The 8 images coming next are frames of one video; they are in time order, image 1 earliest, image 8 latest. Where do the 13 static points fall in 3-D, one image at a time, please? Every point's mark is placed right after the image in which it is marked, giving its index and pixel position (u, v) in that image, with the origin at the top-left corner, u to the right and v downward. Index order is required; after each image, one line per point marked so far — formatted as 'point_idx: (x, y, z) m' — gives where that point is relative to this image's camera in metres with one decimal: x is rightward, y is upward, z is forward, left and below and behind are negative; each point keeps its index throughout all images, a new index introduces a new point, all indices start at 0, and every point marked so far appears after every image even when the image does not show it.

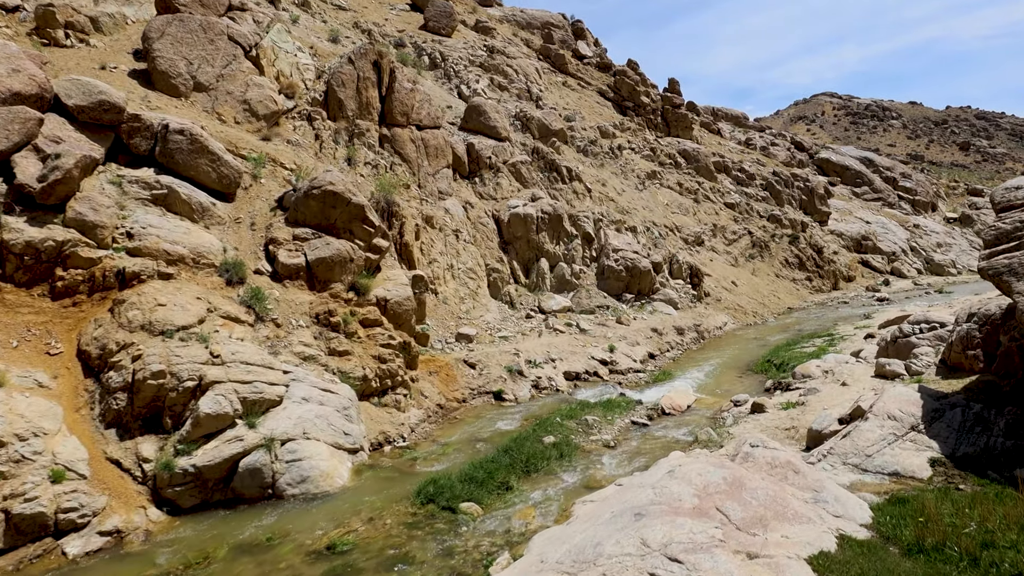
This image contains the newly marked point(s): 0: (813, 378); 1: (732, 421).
0: (+6.8, -2.0, +13.5) m
1: (+4.1, -2.5, +11.1) m
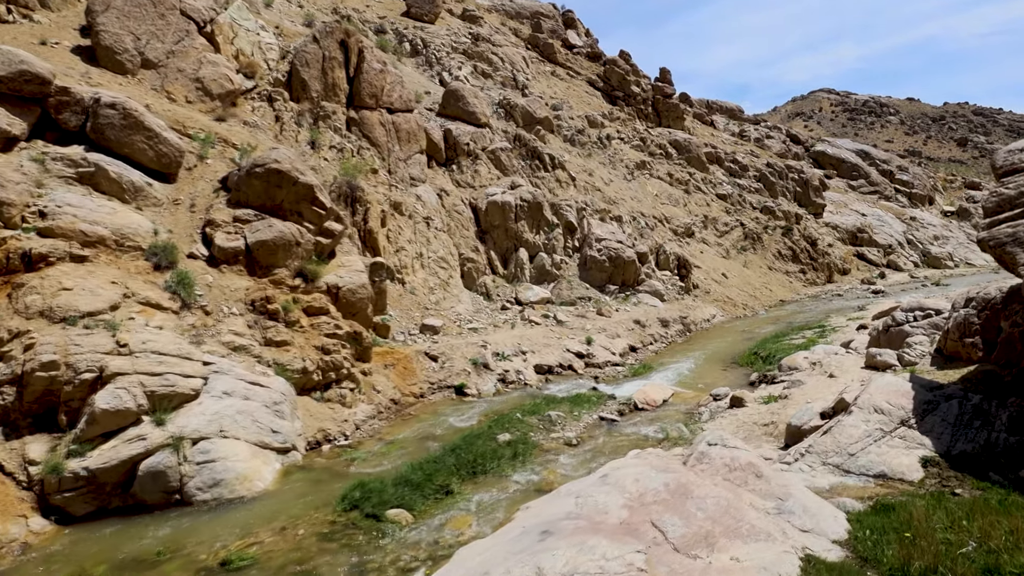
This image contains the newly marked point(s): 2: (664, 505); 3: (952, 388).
0: (+6.0, -1.7, +12.5) m
1: (+3.3, -2.2, +10.1) m
2: (+1.0, -1.5, +4.1) m
3: (+5.2, -1.2, +7.0) m
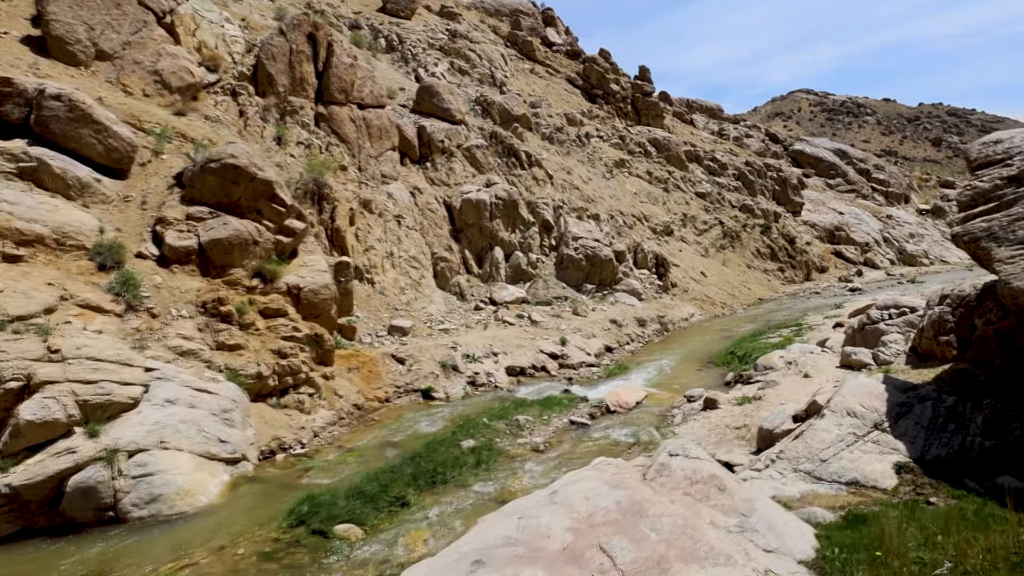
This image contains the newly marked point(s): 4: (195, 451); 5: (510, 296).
0: (+5.4, -1.7, +12.3) m
1: (+2.8, -2.2, +9.8) m
2: (+0.6, -1.5, +3.7) m
3: (+4.7, -1.2, +6.8) m
4: (-4.1, -2.1, +7.8) m
5: (-0.1, -0.2, +19.0) m
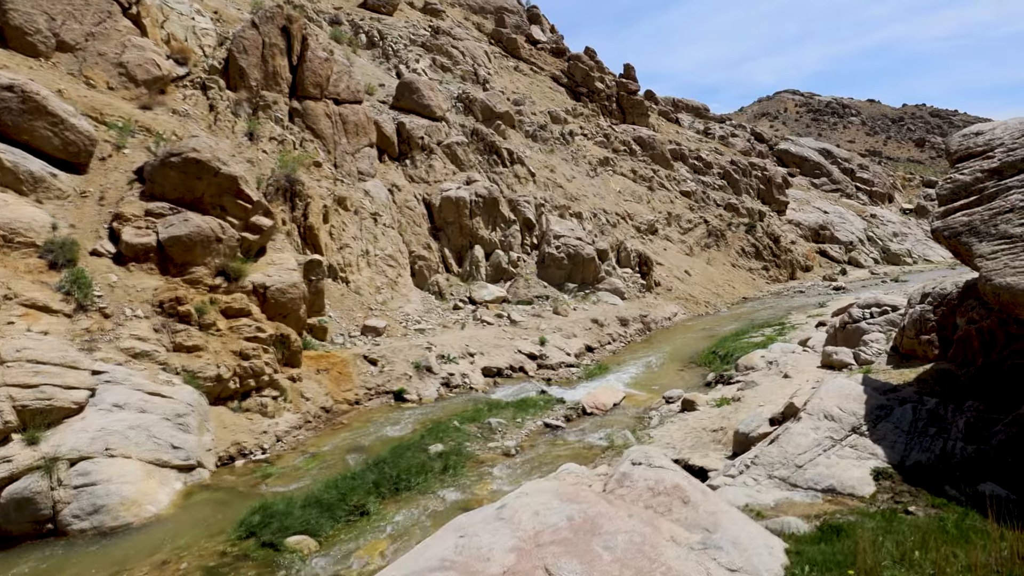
0: (+4.9, -1.7, +12.0) m
1: (+2.3, -2.1, +9.5) m
2: (+0.3, -1.4, +3.4) m
3: (+4.3, -1.1, +6.5) m
4: (-4.6, -2.1, +7.4) m
5: (-0.7, -0.2, +18.6) m
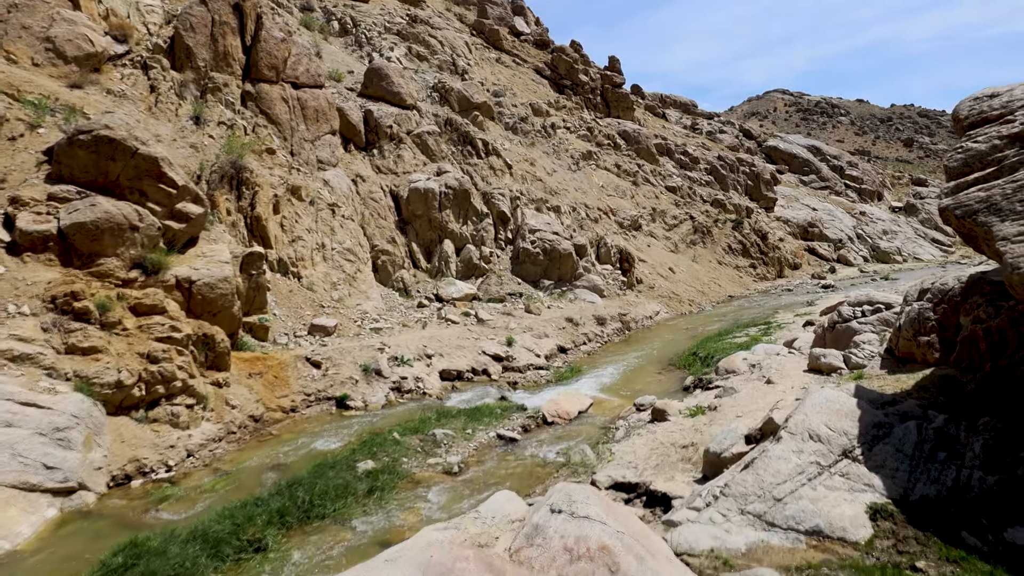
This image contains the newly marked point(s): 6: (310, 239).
0: (+4.1, -1.6, +11.0) m
1: (+1.6, -2.1, +8.4) m
2: (-0.4, -1.4, +2.3) m
3: (+3.6, -1.1, +5.4) m
4: (-5.3, -2.0, +6.2) m
5: (-1.6, -0.1, +17.5) m
6: (-5.1, +1.2, +15.2) m
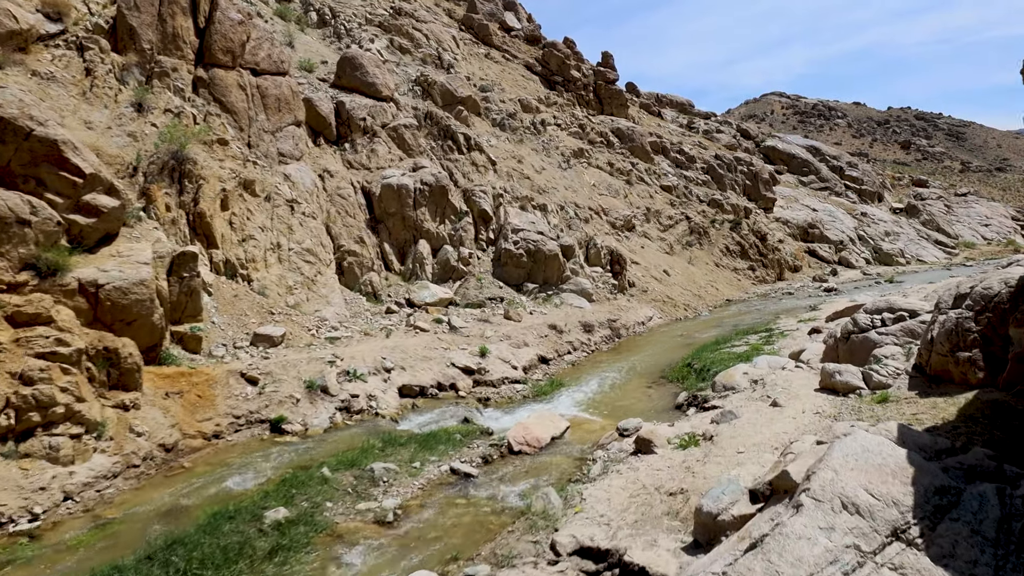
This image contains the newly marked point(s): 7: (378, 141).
0: (+3.6, -1.6, +9.5) m
1: (+1.0, -2.1, +6.9) m
2: (-0.9, -1.4, +0.8) m
3: (+3.1, -1.1, +4.0) m
4: (-5.8, -2.1, +4.7) m
5: (-2.2, -0.2, +16.0) m
6: (-5.7, +1.1, +13.7) m
7: (-4.4, +4.8, +19.4) m
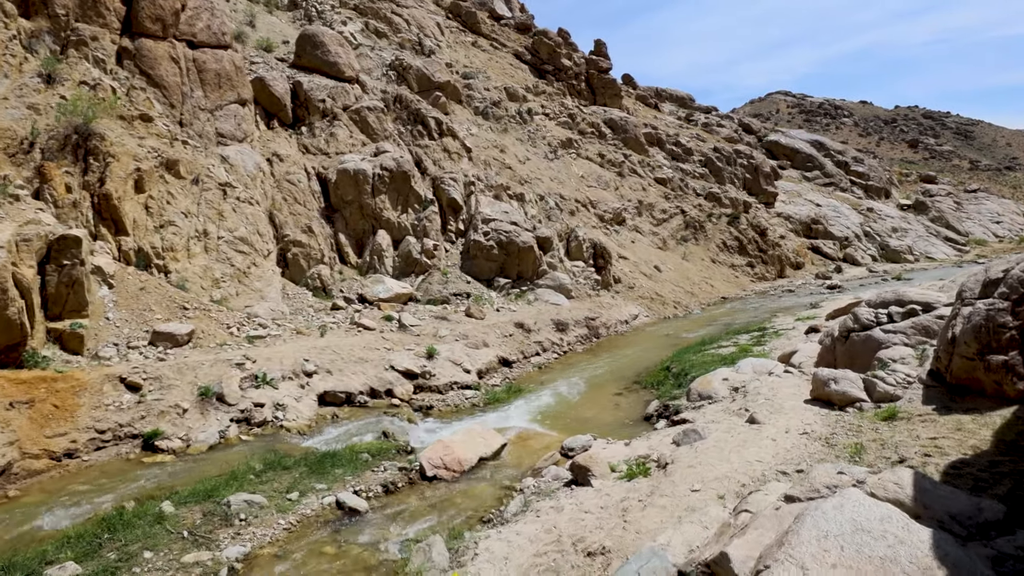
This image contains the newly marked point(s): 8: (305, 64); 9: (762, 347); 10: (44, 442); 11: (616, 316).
0: (+2.6, -1.5, +7.9) m
1: (+0.1, -2.0, +5.3) m
2: (-1.9, -1.2, -0.8) m
3: (+2.1, -0.9, +2.4) m
4: (-6.8, -1.9, +3.2) m
5: (-3.0, -0.1, +14.4) m
6: (-6.6, +1.3, +12.2) m
7: (-5.2, +4.9, +17.9) m
8: (-6.6, +7.2, +19.2) m
9: (+4.8, -1.1, +11.6) m
10: (-5.4, -1.8, +7.0) m
11: (+3.1, -0.8, +17.8) m
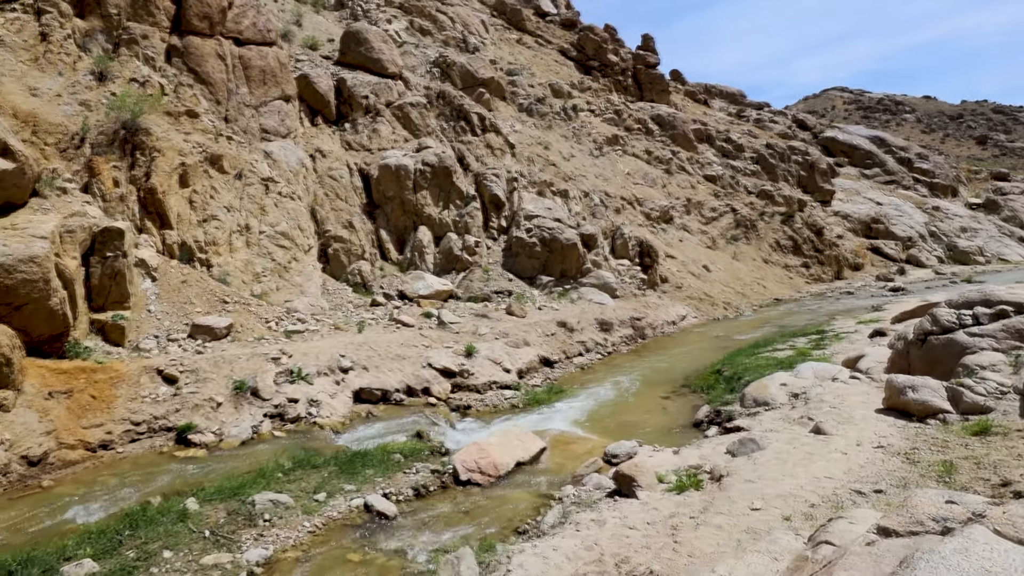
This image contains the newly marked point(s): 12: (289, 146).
0: (+3.1, -1.5, +7.3) m
1: (+0.4, -1.9, +4.9) m
2: (-2.0, -1.2, -1.1) m
3: (+2.2, -0.9, +1.8) m
4: (-6.6, -1.8, +3.3) m
5: (-2.0, 0.0, +14.2) m
6: (-5.7, +1.4, +12.2) m
7: (-3.9, +5.0, +17.8) m
8: (-5.2, +7.3, +19.3) m
9: (+5.6, -1.1, +10.8) m
10: (-5.0, -1.7, +7.0) m
11: (+4.3, -0.8, +17.2) m
12: (-5.5, +3.5, +14.9) m
